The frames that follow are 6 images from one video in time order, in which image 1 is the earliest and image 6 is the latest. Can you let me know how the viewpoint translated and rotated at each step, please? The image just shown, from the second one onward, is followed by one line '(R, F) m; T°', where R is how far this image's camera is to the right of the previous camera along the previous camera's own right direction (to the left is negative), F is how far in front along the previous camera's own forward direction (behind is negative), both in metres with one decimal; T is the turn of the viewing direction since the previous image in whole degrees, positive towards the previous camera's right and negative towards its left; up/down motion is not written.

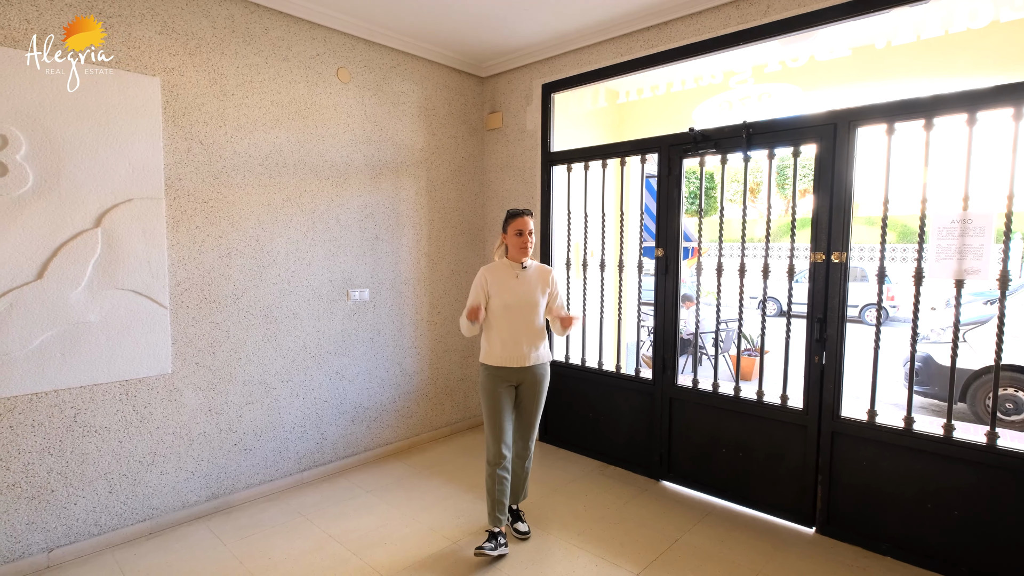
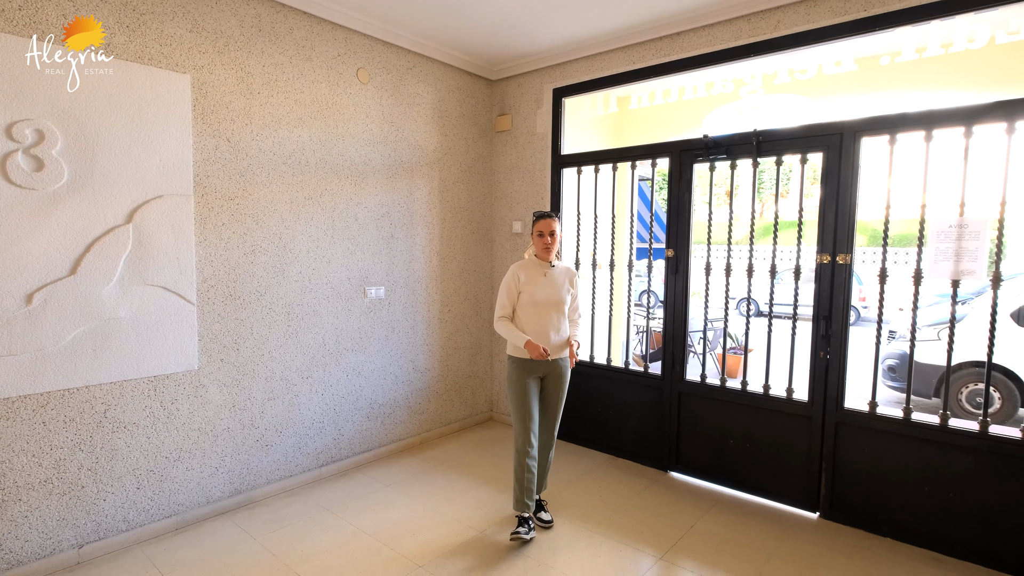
(-0.2, -0.1) m; +3°
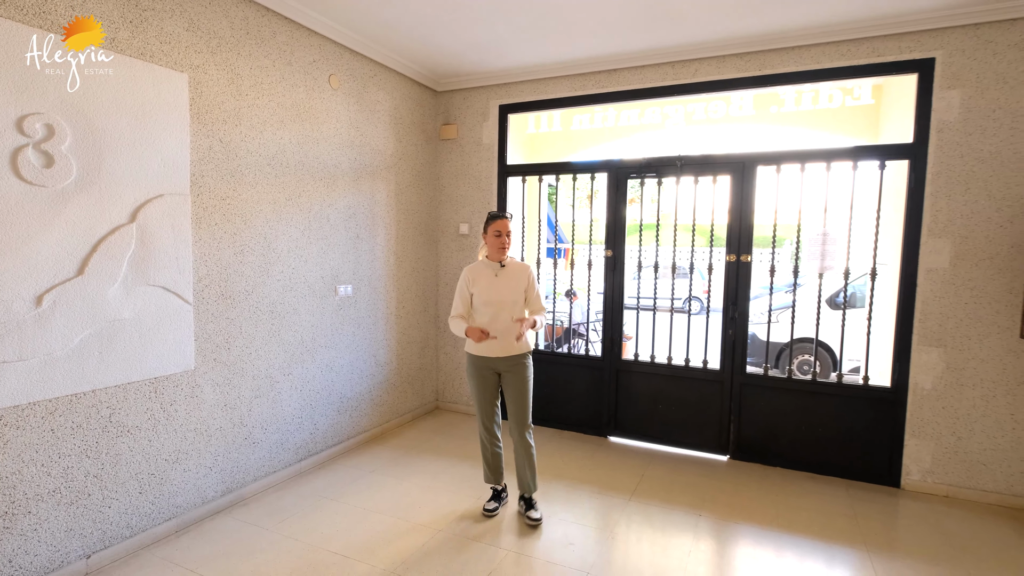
(-0.7, -0.3) m; +15°
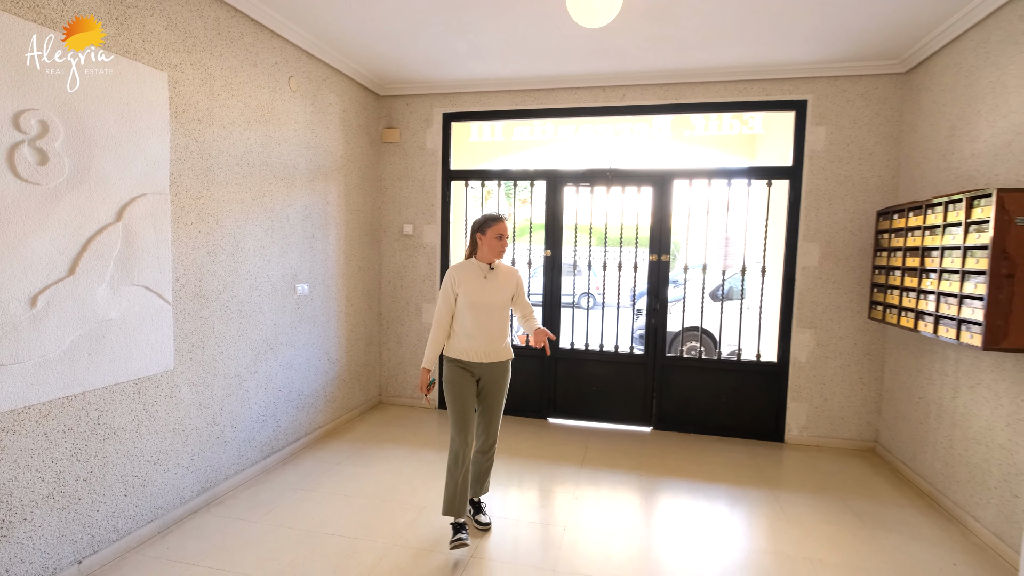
(-0.4, -0.3) m; +12°
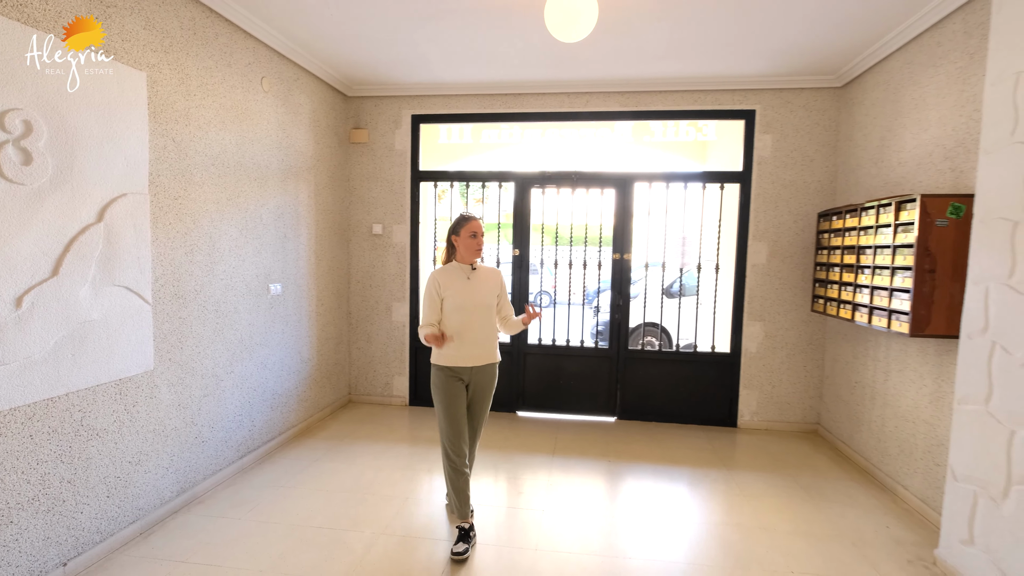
(-0.1, -0.1) m; +5°
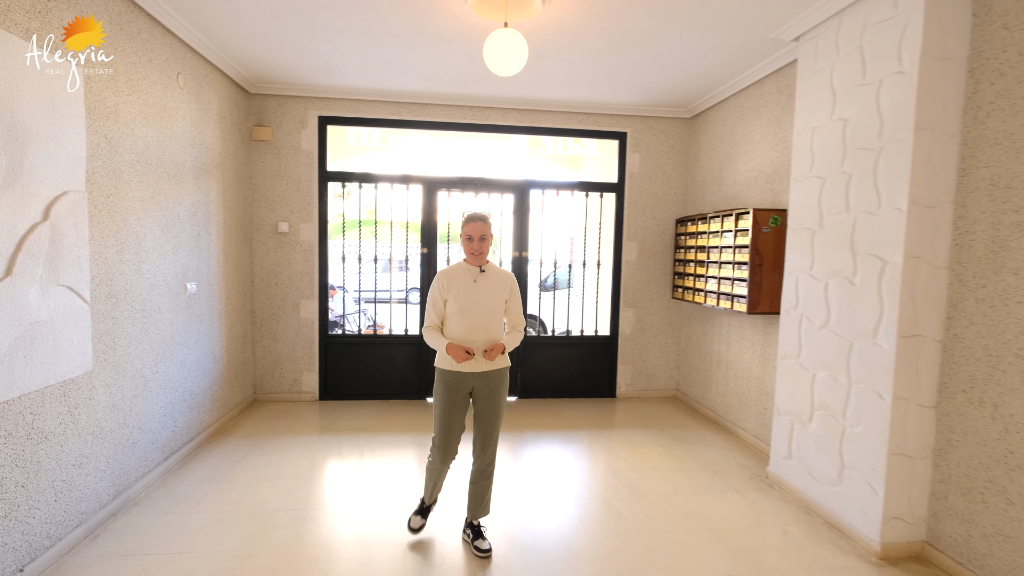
(-0.4, -0.4) m; +15°
